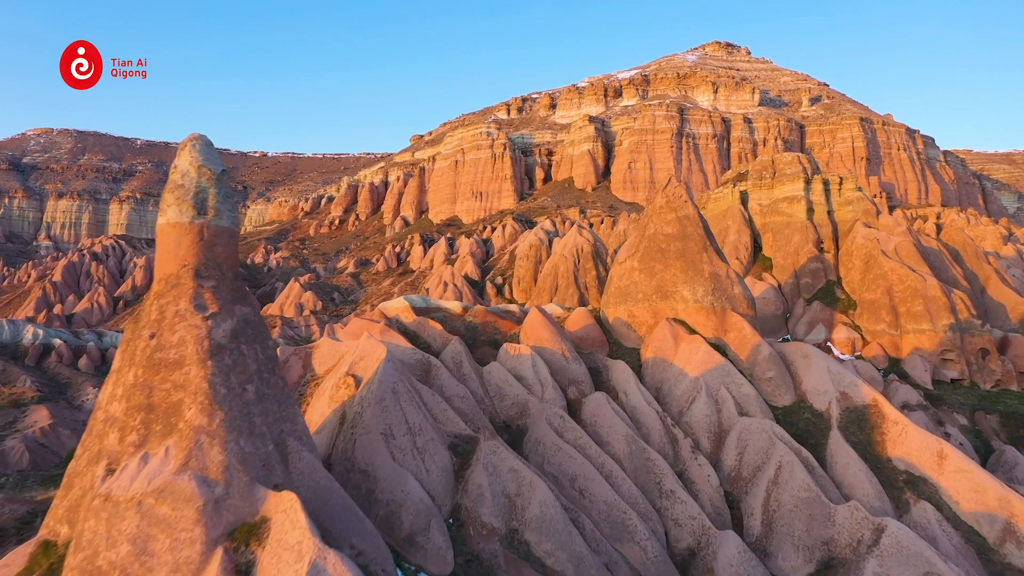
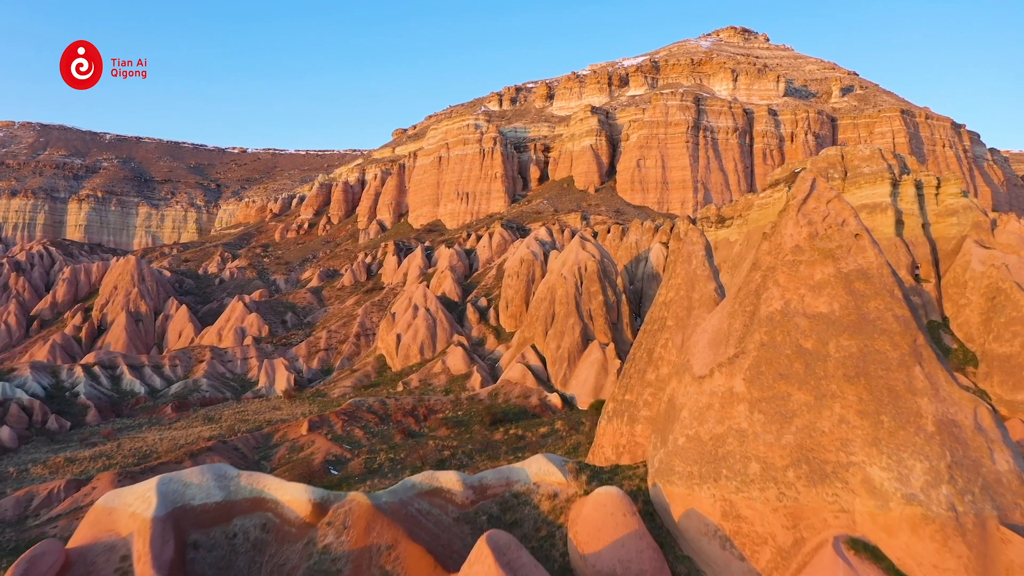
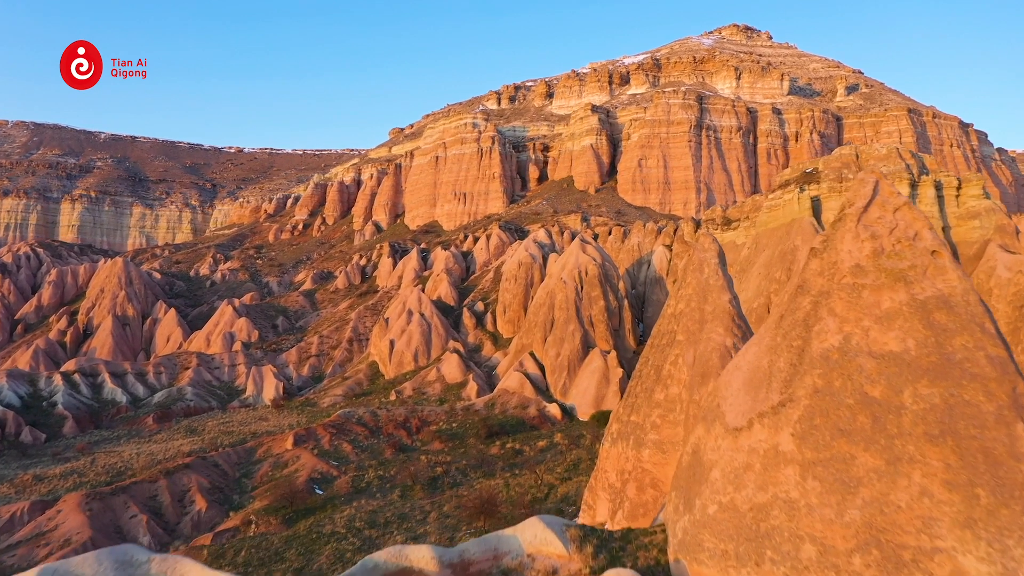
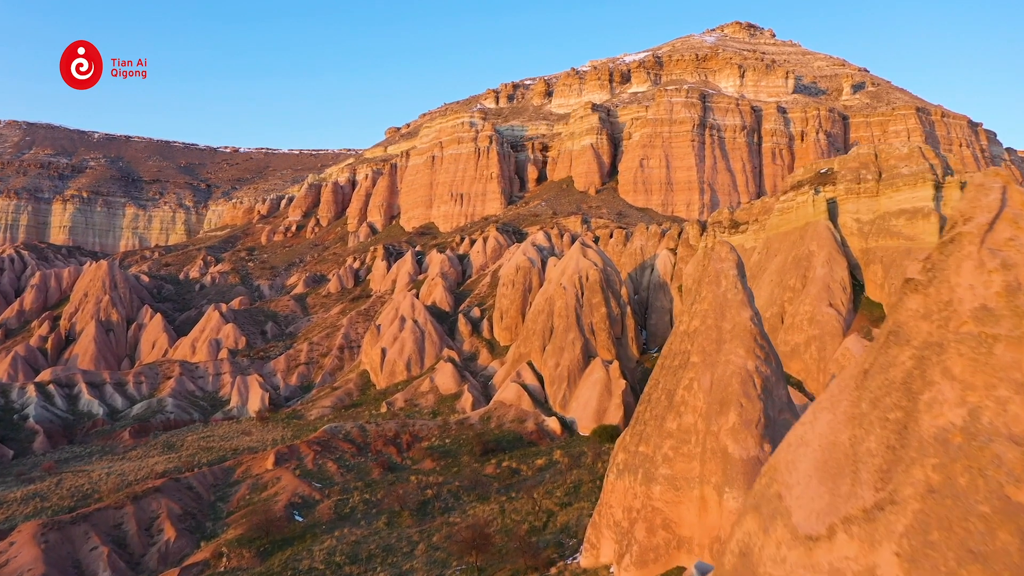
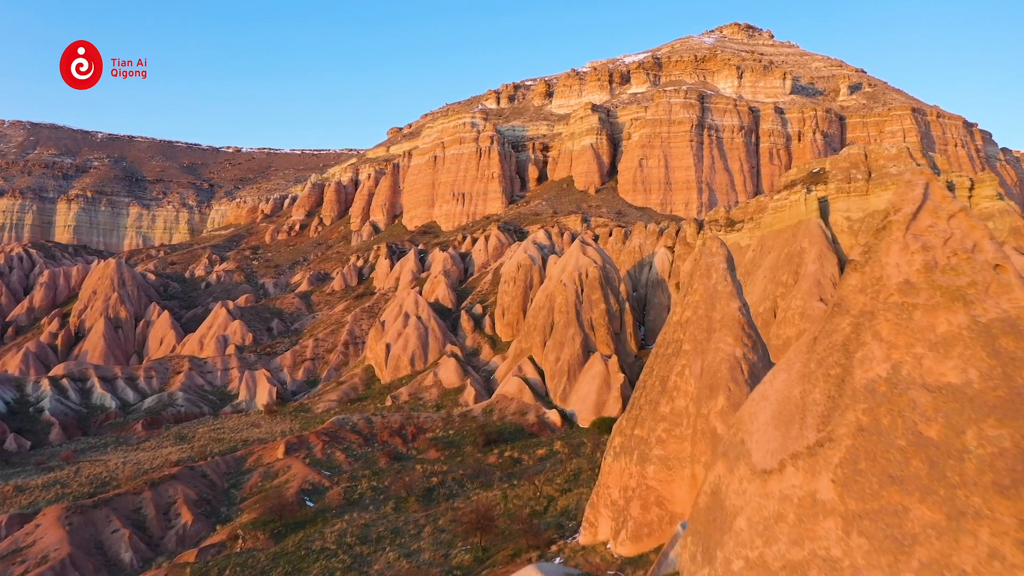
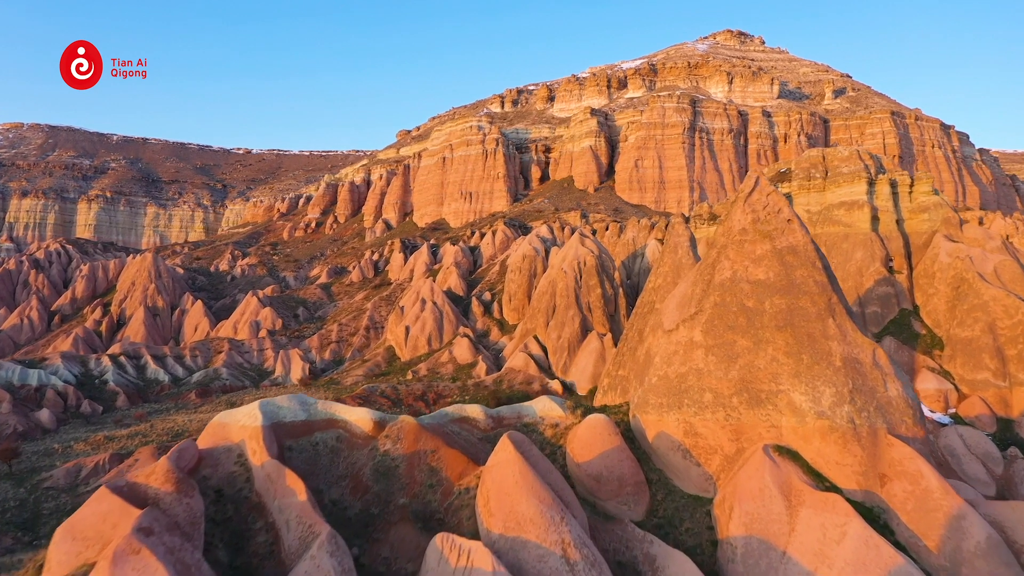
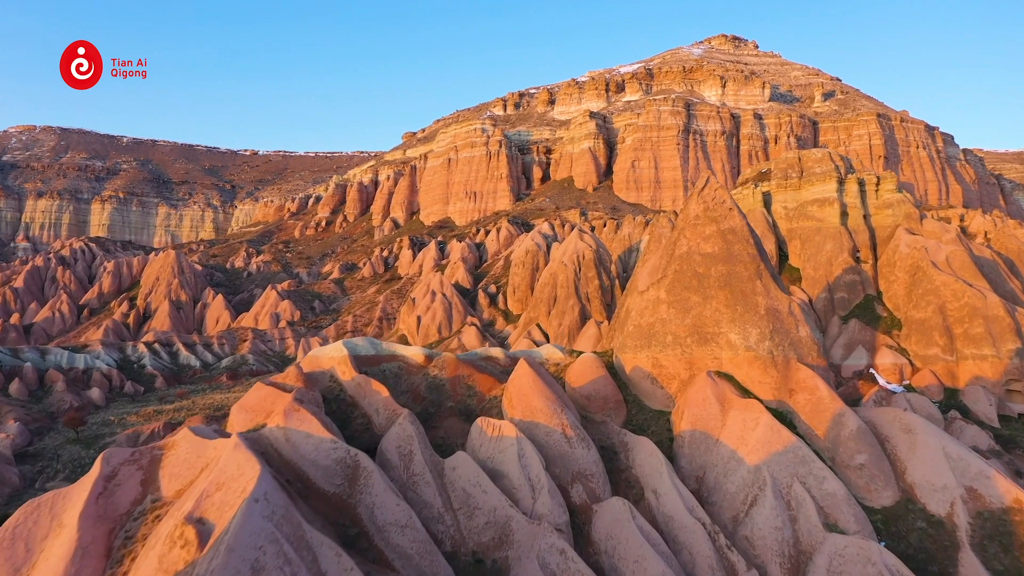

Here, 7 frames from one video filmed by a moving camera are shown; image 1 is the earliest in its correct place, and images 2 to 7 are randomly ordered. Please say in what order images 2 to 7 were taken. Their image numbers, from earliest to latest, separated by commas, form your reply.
7, 6, 2, 3, 5, 4
